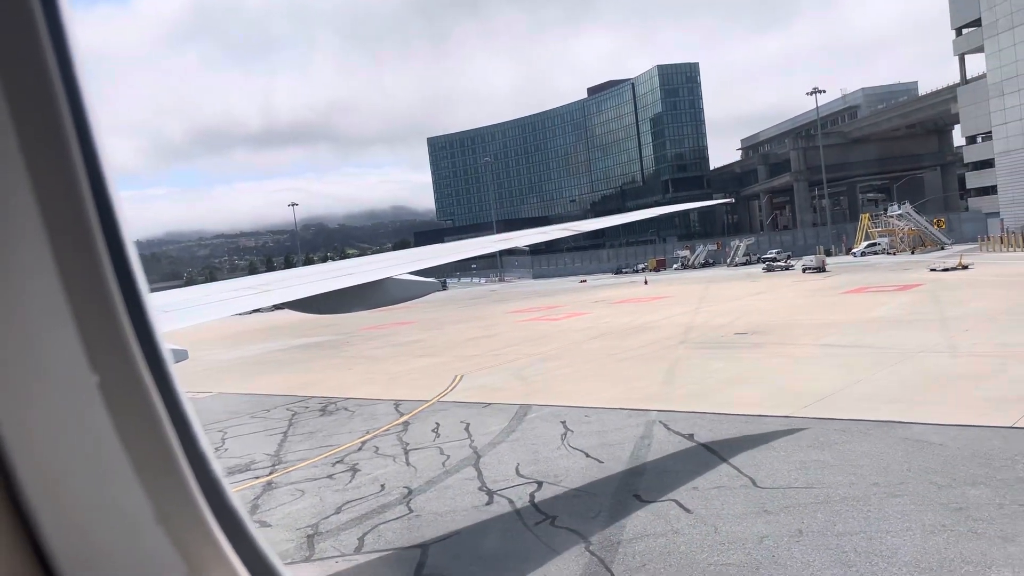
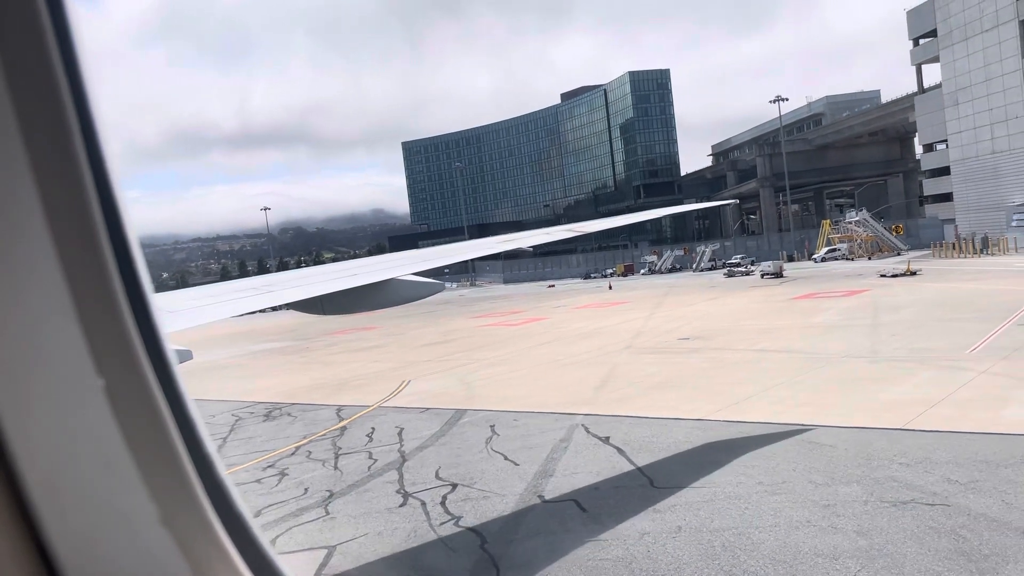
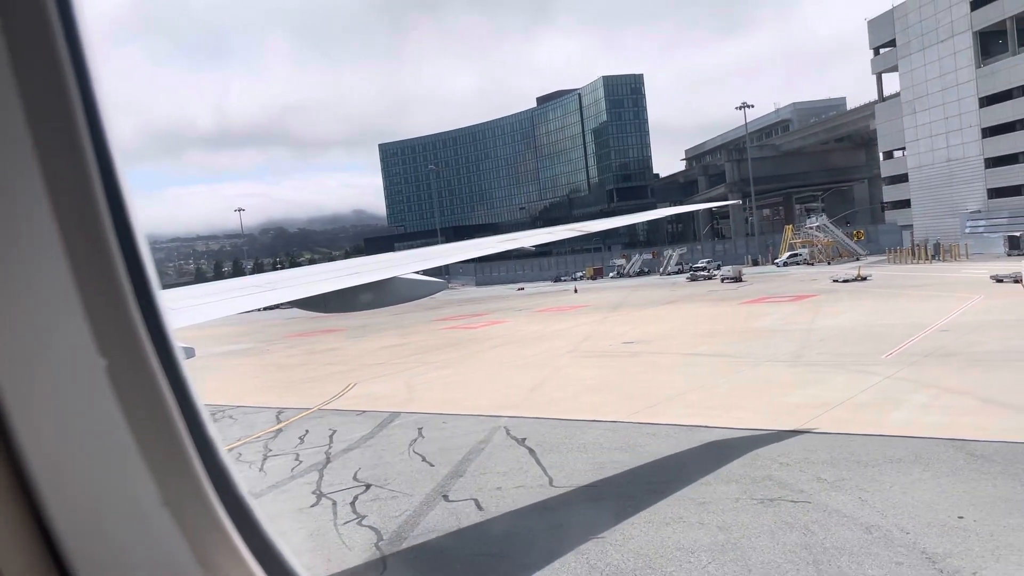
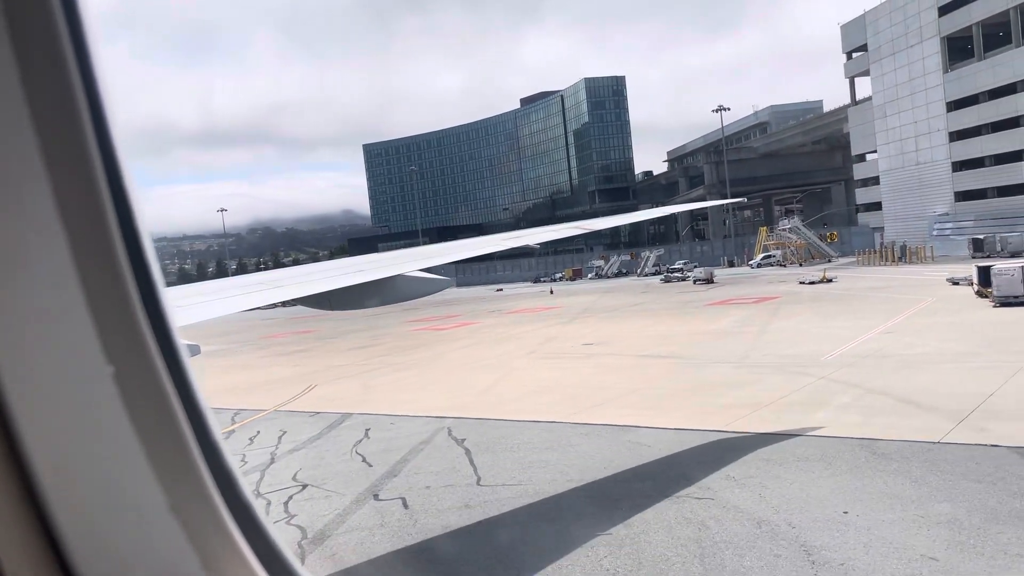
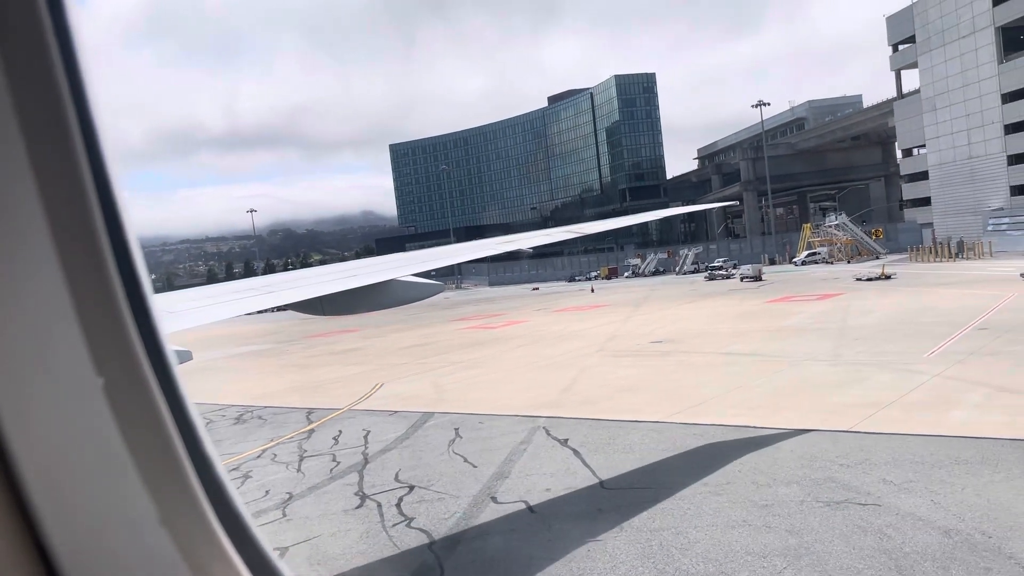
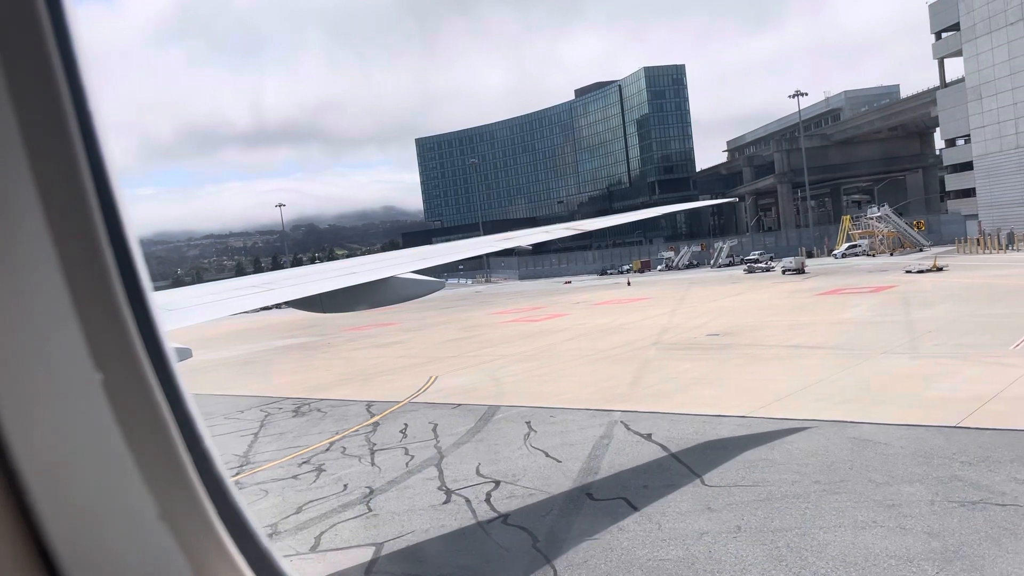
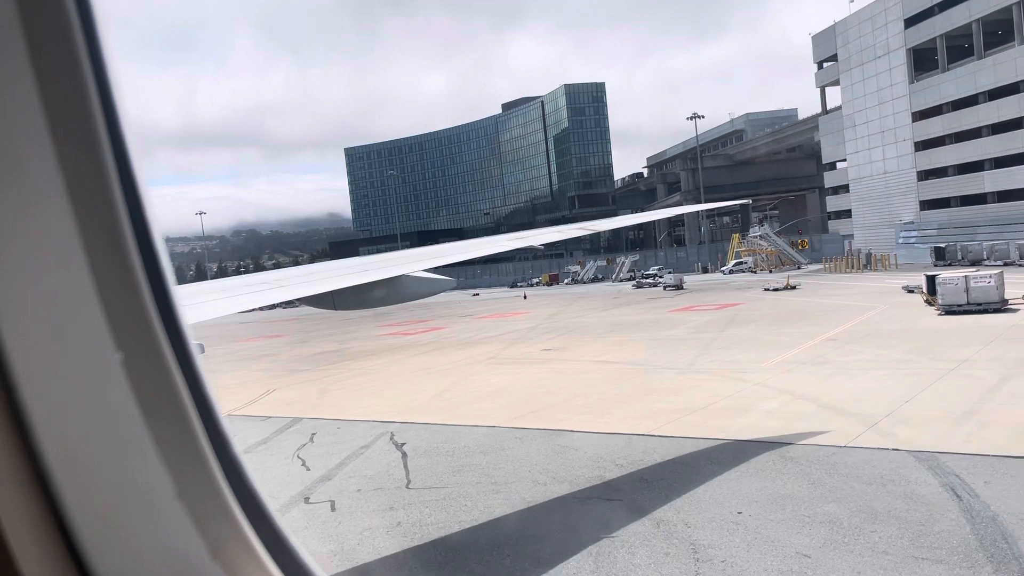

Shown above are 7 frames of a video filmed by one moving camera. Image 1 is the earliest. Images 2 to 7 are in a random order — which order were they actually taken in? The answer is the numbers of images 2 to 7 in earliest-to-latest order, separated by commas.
6, 2, 5, 3, 4, 7
